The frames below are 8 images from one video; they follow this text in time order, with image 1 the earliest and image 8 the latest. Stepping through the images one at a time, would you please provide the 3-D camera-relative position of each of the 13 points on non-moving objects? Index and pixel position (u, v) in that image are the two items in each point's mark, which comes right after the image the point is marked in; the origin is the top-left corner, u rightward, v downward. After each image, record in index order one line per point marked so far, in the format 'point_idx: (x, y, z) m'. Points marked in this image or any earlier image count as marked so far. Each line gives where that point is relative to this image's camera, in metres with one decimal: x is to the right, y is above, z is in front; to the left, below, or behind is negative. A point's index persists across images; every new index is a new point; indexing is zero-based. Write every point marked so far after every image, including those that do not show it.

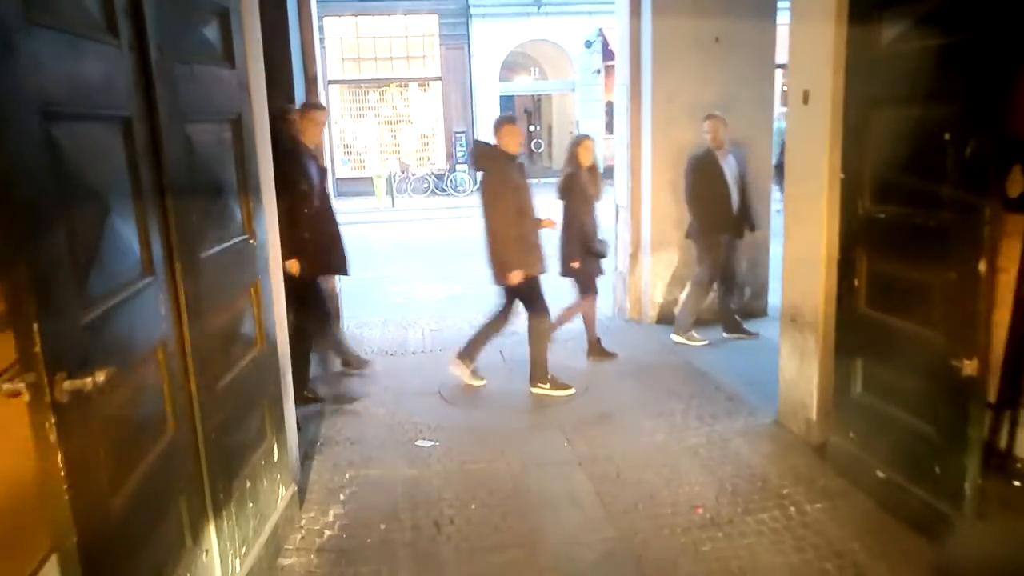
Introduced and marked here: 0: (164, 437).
0: (-0.8, -0.4, +1.9) m
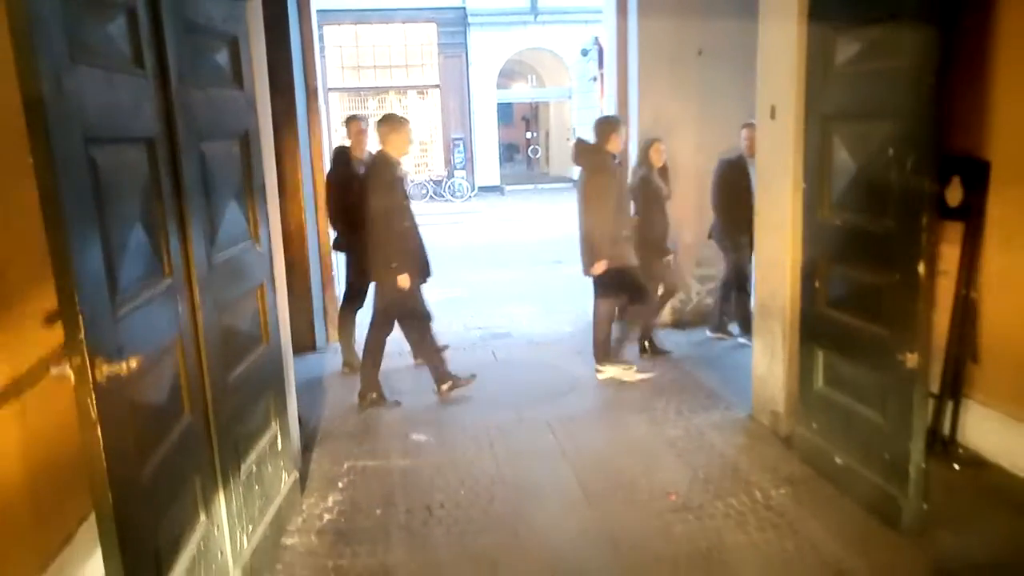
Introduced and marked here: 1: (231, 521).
0: (-0.9, -0.4, +2.1) m
1: (-0.9, -0.7, +2.4) m
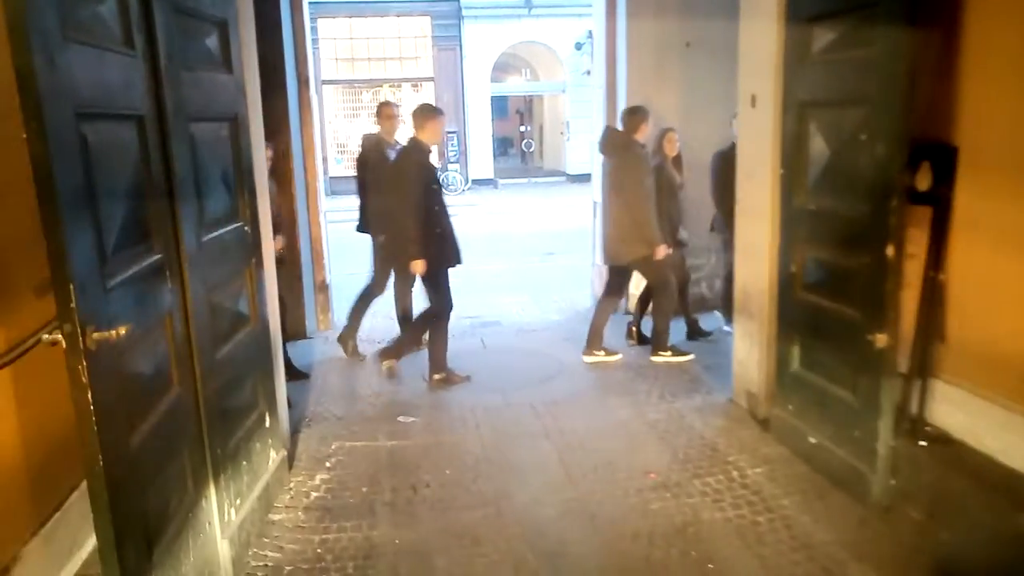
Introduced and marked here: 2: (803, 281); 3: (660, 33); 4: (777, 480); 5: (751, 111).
0: (-1.0, -0.3, +2.2) m
1: (-0.9, -0.7, +2.5) m
2: (+1.2, 0.0, +3.1) m
3: (+1.1, +1.8, +5.5) m
4: (+1.1, -0.8, +3.1) m
5: (+1.1, +0.8, +3.5) m
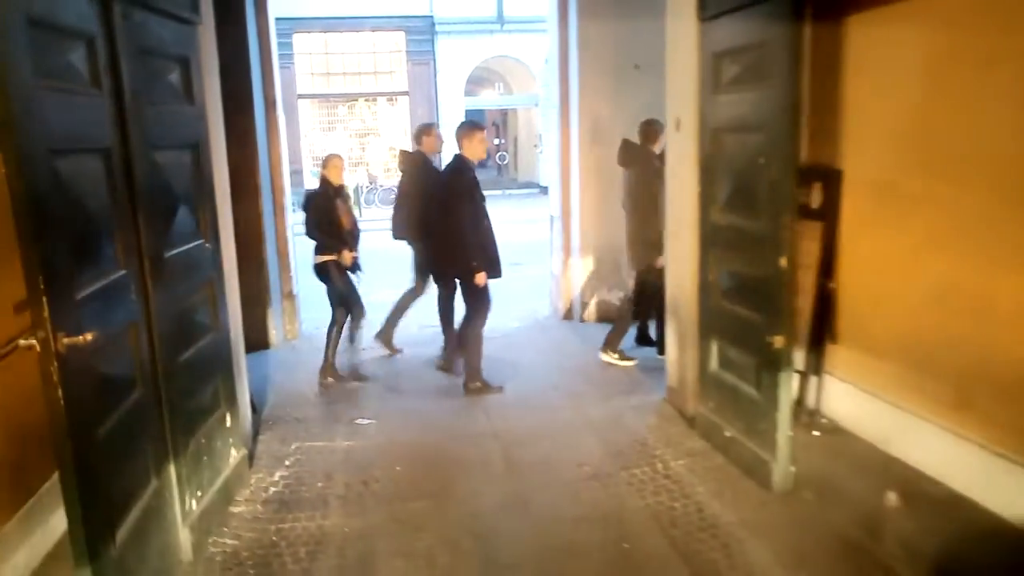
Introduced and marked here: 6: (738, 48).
0: (-1.2, -0.3, +2.4) m
1: (-1.2, -0.7, +2.7) m
2: (+0.9, 0.0, +3.5) m
3: (+0.8, +1.8, +5.8) m
4: (+0.8, -0.8, +3.4) m
5: (+0.8, +0.8, +3.9) m
6: (+0.9, +1.0, +3.2) m
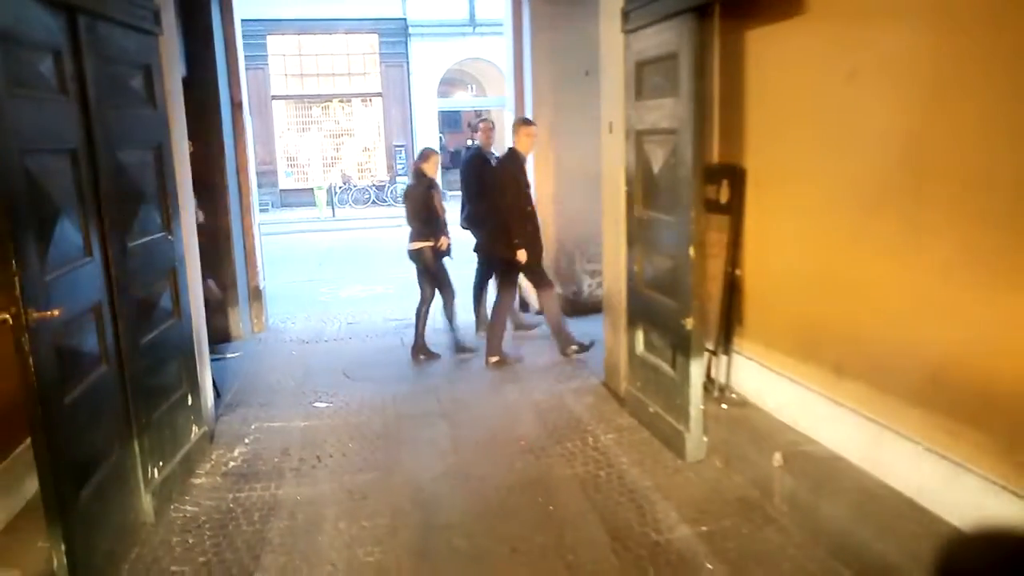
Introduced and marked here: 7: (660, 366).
0: (-1.4, -0.3, +2.7) m
1: (-1.4, -0.6, +3.0) m
2: (+0.6, 0.0, +3.8) m
3: (+0.4, +1.8, +6.2) m
4: (+0.5, -0.7, +3.7) m
5: (+0.5, +0.8, +4.2) m
6: (+0.7, +1.1, +3.5) m
7: (+0.7, -0.4, +3.6) m
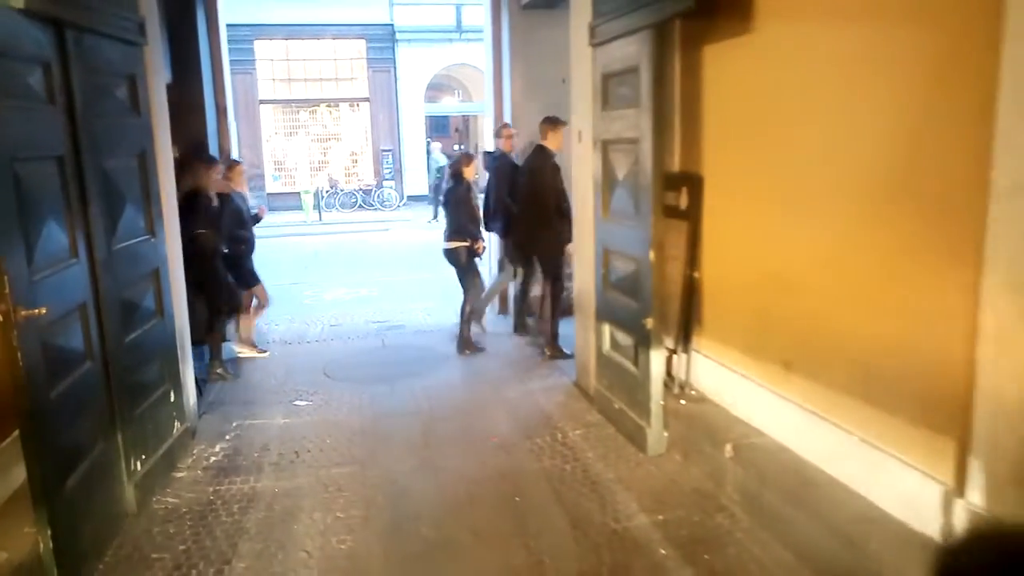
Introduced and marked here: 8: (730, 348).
0: (-1.6, -0.3, +2.8) m
1: (-1.6, -0.7, +3.2) m
2: (+0.5, 0.0, +4.0) m
3: (+0.2, +1.8, +6.3) m
4: (+0.4, -0.8, +3.9) m
5: (+0.4, +0.8, +4.4) m
6: (+0.5, +1.0, +3.7) m
7: (+0.6, -0.4, +3.8) m
8: (+1.0, -0.3, +3.5) m
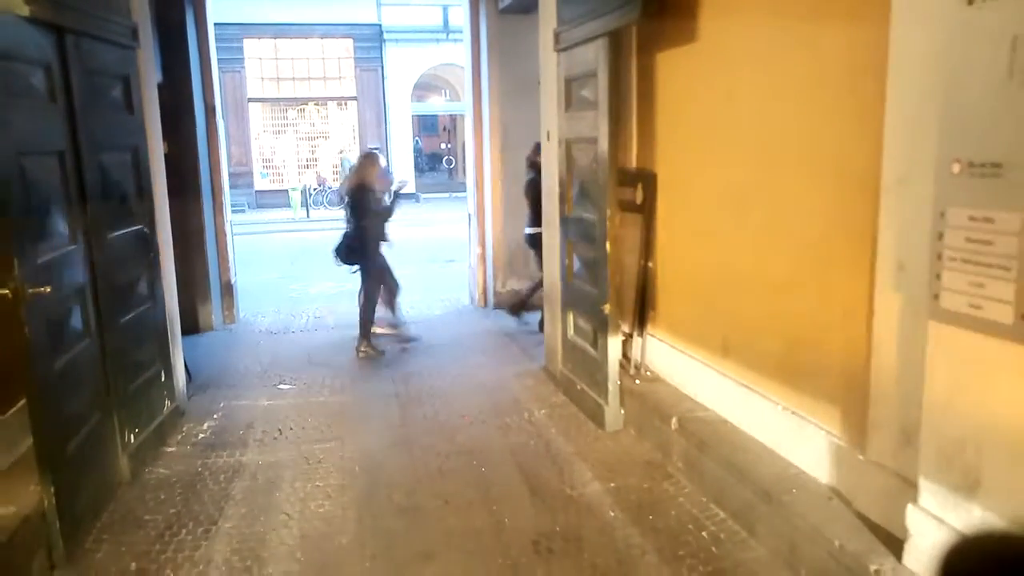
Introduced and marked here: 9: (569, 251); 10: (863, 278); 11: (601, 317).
0: (-1.7, -0.2, +3.1) m
1: (-1.7, -0.6, +3.4) m
2: (+0.3, +0.1, +4.2) m
3: (0.0, +1.8, +6.6) m
4: (+0.2, -0.7, +4.1) m
5: (+0.2, +0.9, +4.6) m
6: (+0.4, +1.1, +4.0) m
7: (+0.4, -0.3, +4.1) m
8: (+0.8, -0.2, +3.8) m
9: (+0.3, +0.2, +4.3) m
10: (+1.1, 0.0, +2.4) m
11: (+0.4, -0.2, +3.8) m
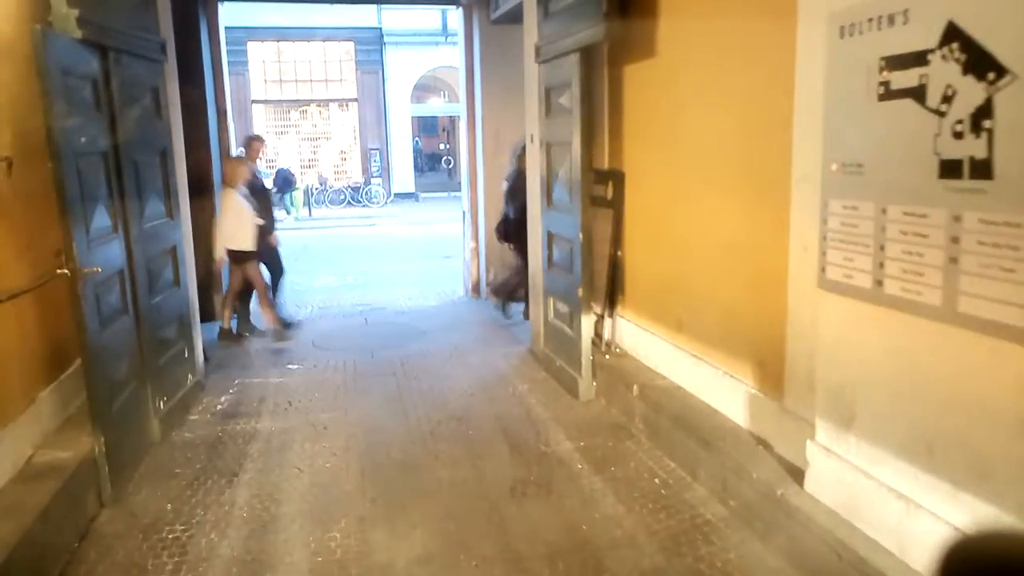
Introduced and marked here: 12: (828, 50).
0: (-1.8, -0.1, +3.6) m
1: (-1.8, -0.5, +3.9) m
2: (+0.2, +0.2, +4.7) m
3: (0.0, +1.9, +7.1) m
4: (+0.1, -0.6, +4.6) m
5: (+0.1, +1.0, +5.1) m
6: (+0.3, +1.2, +4.5) m
7: (+0.3, -0.2, +4.6) m
8: (+0.7, -0.1, +4.2) m
9: (+0.2, +0.3, +4.7) m
10: (+1.0, +0.1, +2.9) m
11: (+0.4, -0.1, +4.3) m
12: (+1.0, +0.7, +2.4) m
